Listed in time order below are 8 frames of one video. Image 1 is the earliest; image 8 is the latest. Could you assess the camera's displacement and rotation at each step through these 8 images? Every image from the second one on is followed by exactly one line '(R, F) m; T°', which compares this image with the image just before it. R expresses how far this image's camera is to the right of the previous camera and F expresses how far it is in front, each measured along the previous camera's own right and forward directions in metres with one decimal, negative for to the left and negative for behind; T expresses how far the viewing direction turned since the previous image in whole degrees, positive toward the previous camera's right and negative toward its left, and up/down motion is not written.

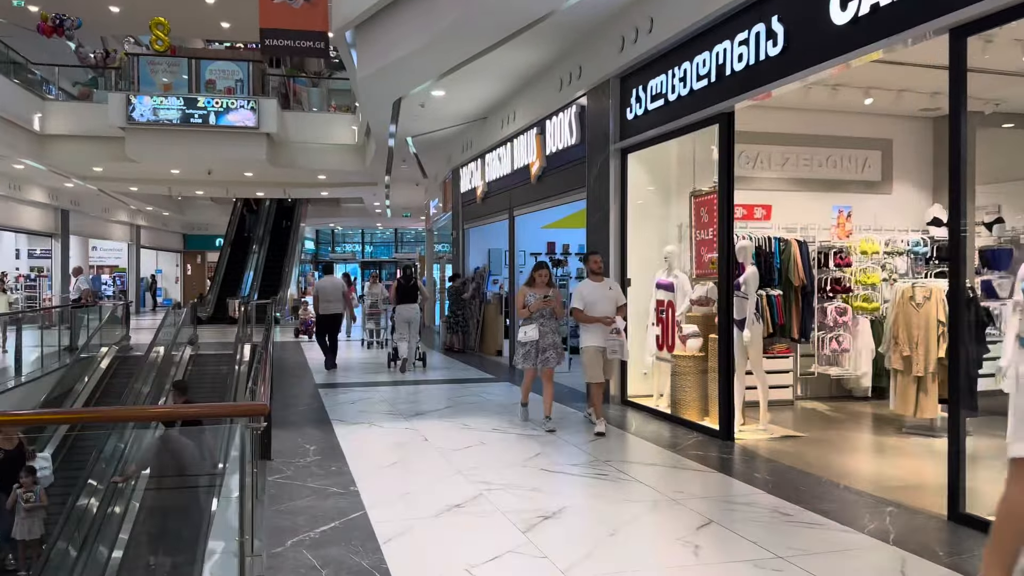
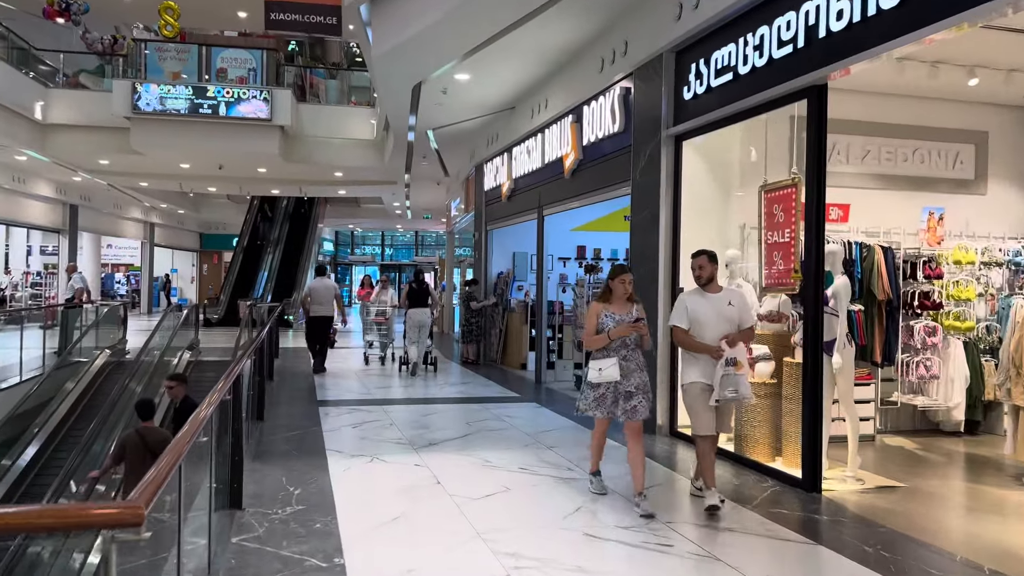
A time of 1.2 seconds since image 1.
(-0.1, +1.0) m; -1°
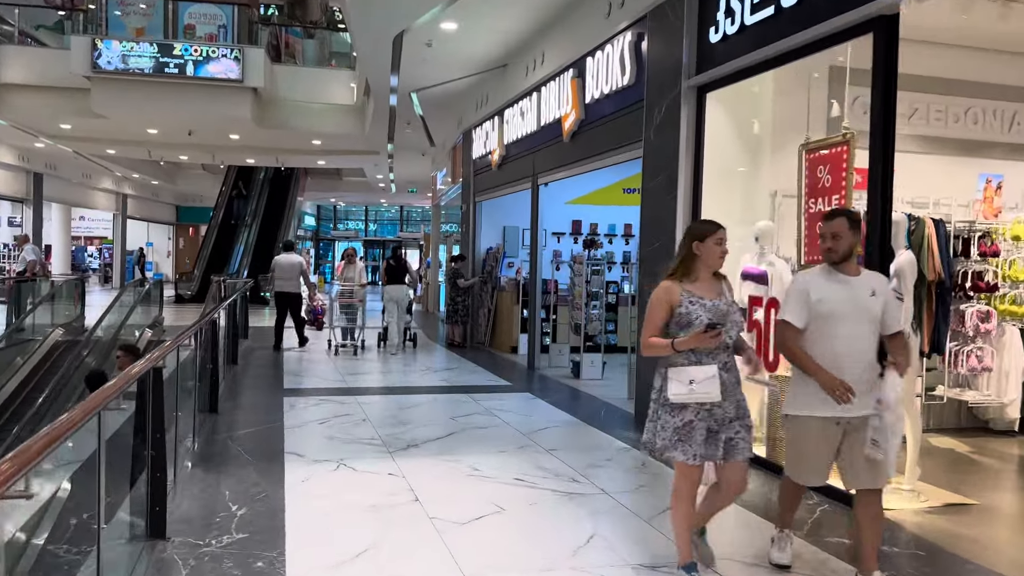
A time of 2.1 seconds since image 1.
(0.0, +0.9) m; +1°
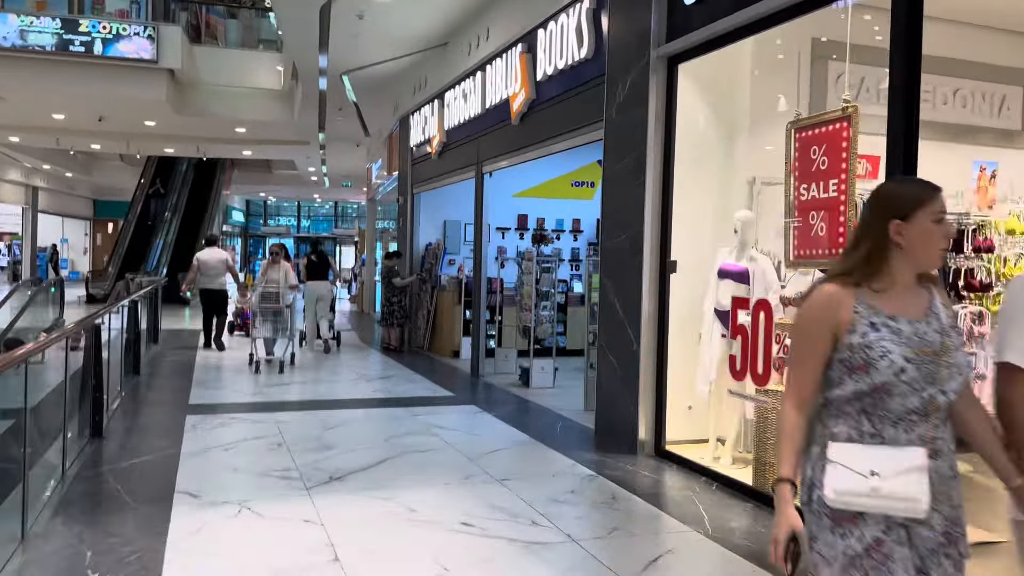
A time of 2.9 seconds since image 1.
(0.0, +0.7) m; +4°
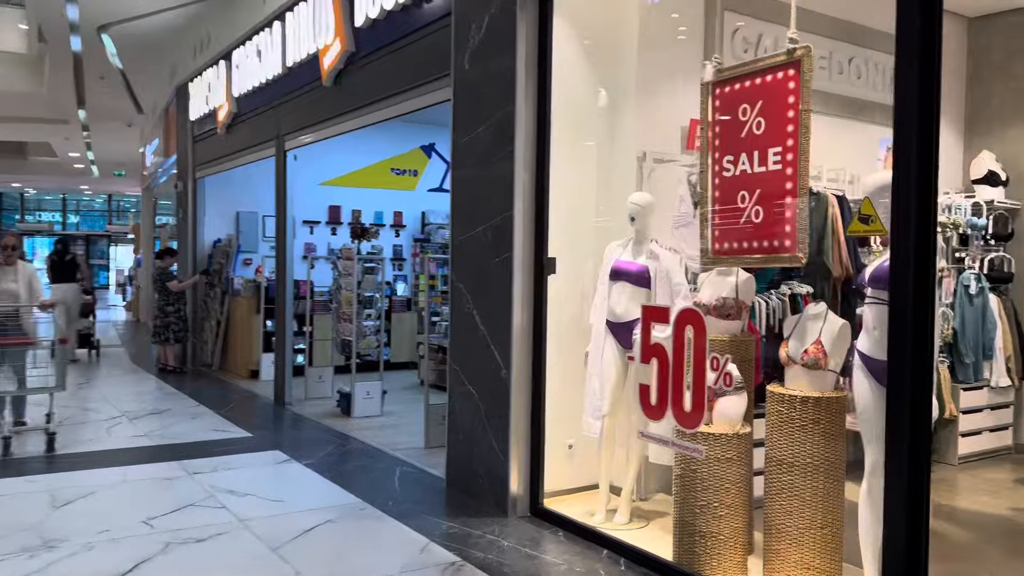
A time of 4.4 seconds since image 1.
(-0.1, +1.3) m; +14°
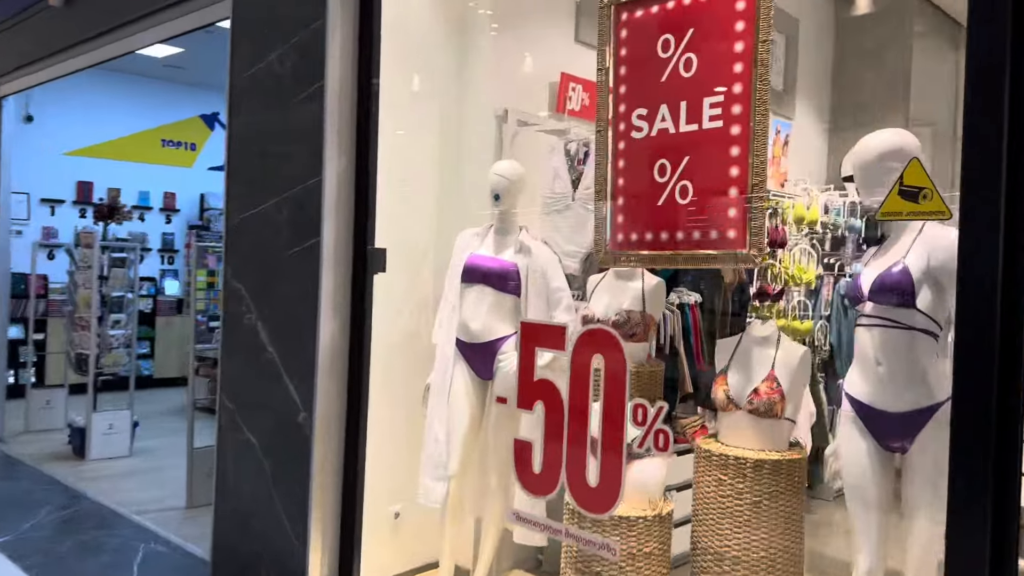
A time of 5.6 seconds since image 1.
(0.0, +1.1) m; +14°
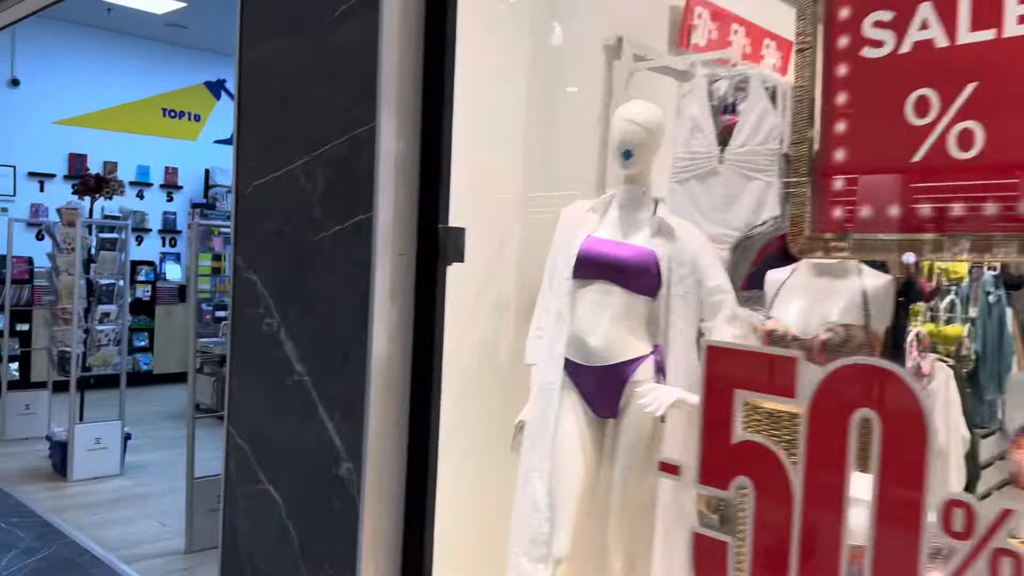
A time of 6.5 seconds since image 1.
(-0.3, +0.7) m; 0°
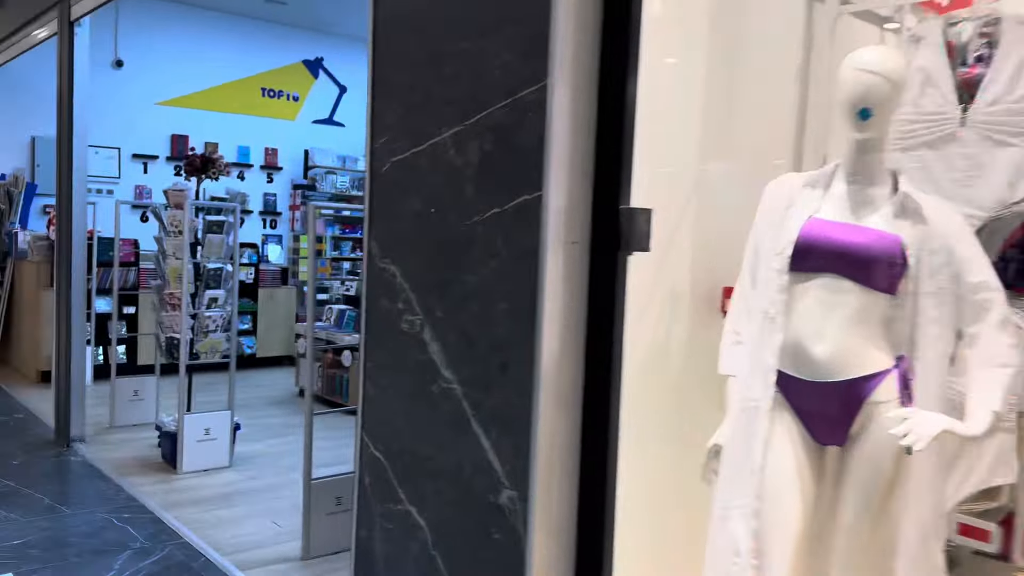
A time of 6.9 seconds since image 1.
(-0.2, +0.3) m; -6°
